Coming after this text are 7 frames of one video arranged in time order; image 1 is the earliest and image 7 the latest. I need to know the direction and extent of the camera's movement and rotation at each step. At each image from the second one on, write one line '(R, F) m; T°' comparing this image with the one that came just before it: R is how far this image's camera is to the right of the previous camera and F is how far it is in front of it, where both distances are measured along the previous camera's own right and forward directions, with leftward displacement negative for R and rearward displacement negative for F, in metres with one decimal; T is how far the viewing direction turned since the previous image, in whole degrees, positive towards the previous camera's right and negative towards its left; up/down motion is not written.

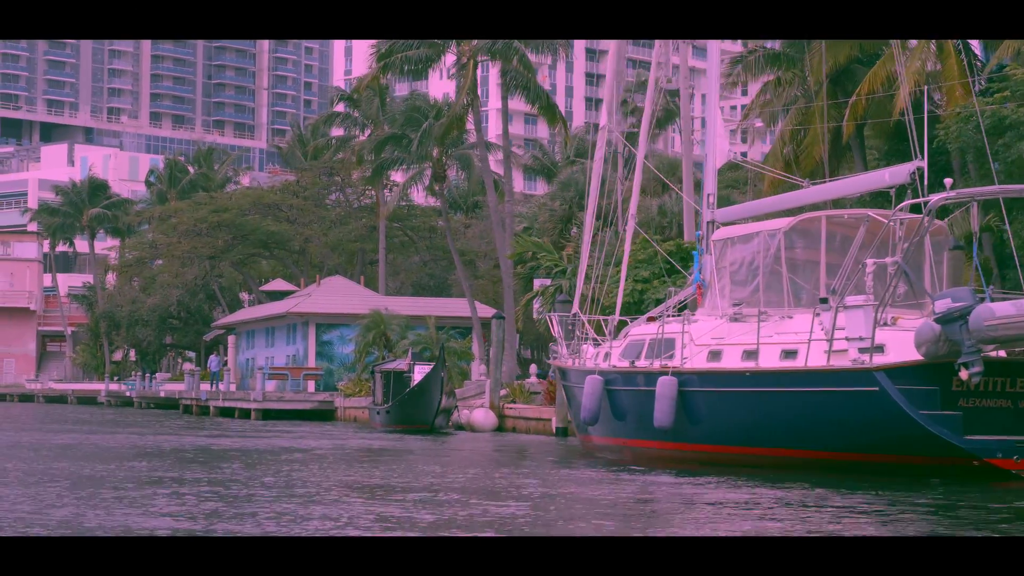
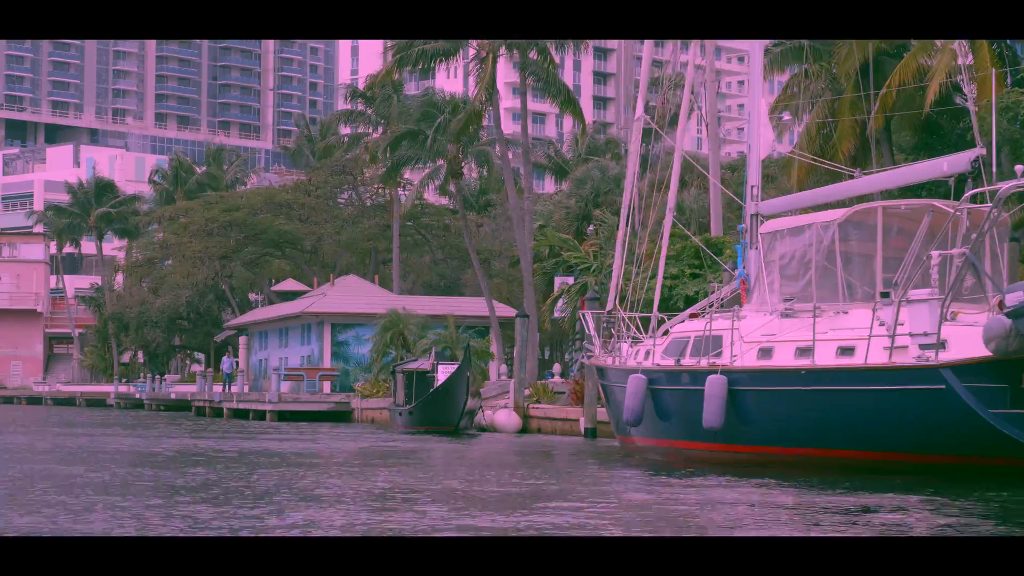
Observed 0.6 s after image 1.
(-0.4, +0.6) m; 0°
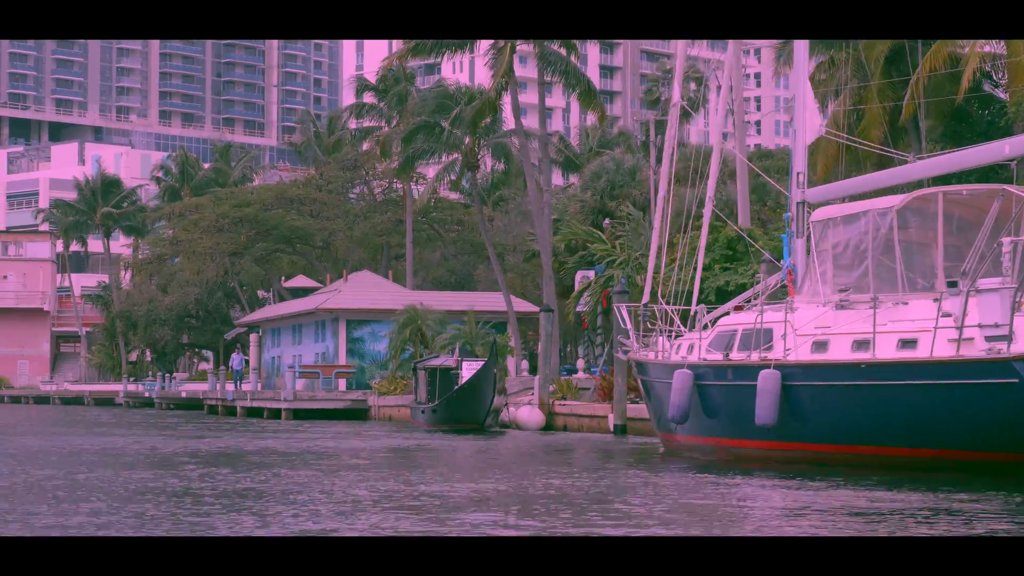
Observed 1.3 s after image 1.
(-0.4, +0.6) m; 0°
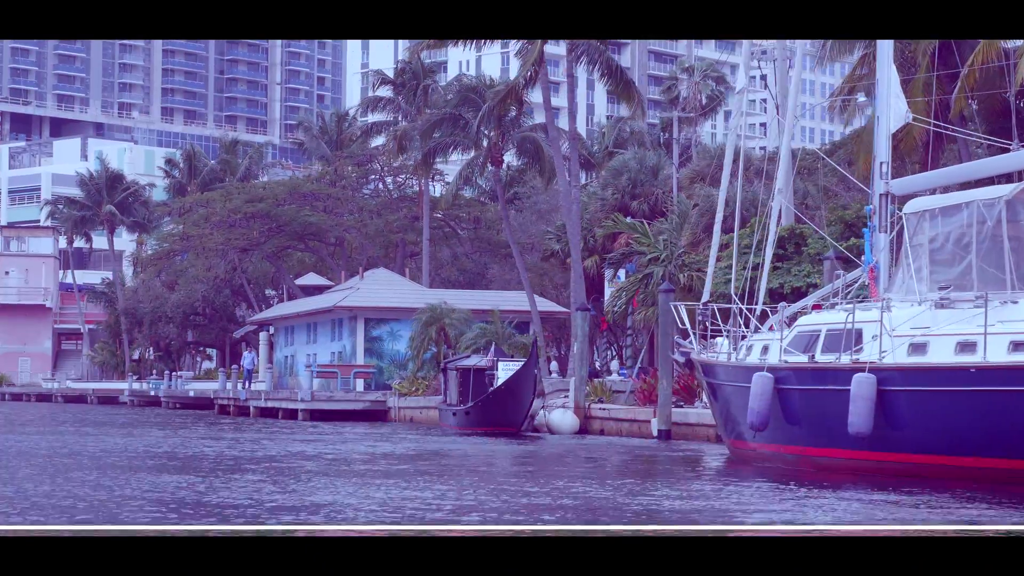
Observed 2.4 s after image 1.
(-0.8, +1.1) m; 0°
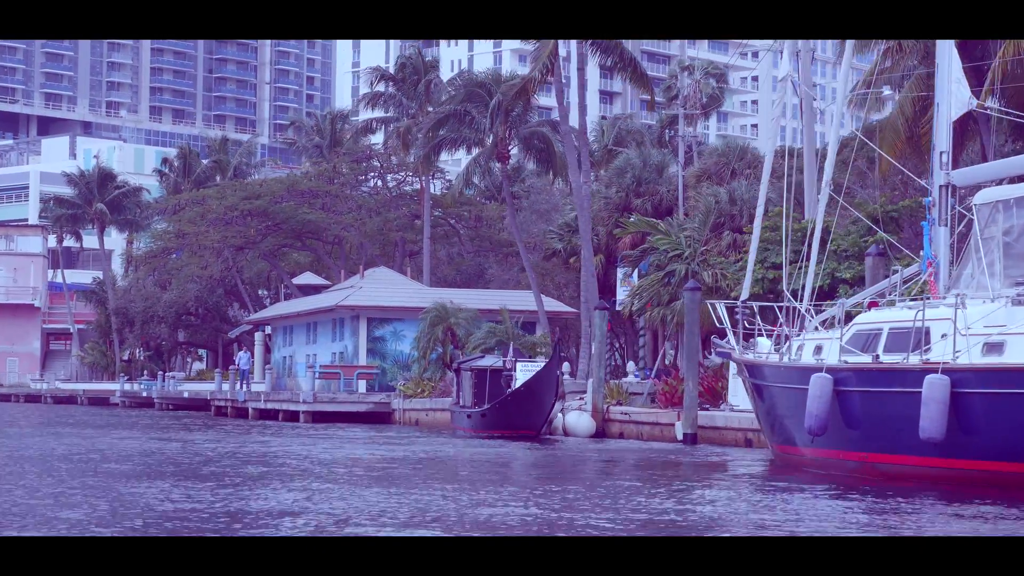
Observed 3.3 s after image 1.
(-0.6, +0.9) m; +1°
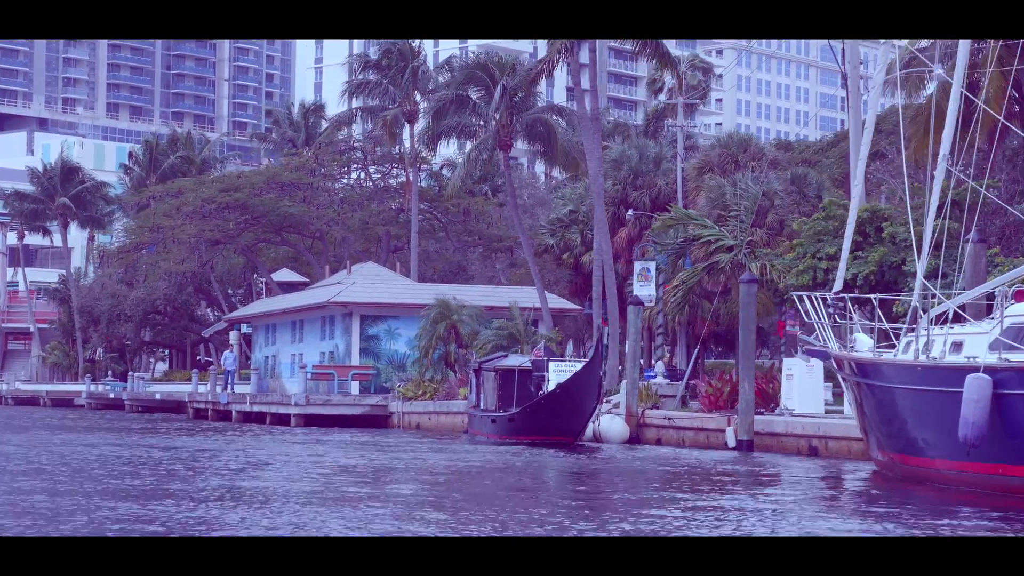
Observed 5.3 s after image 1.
(-1.3, +2.1) m; +2°
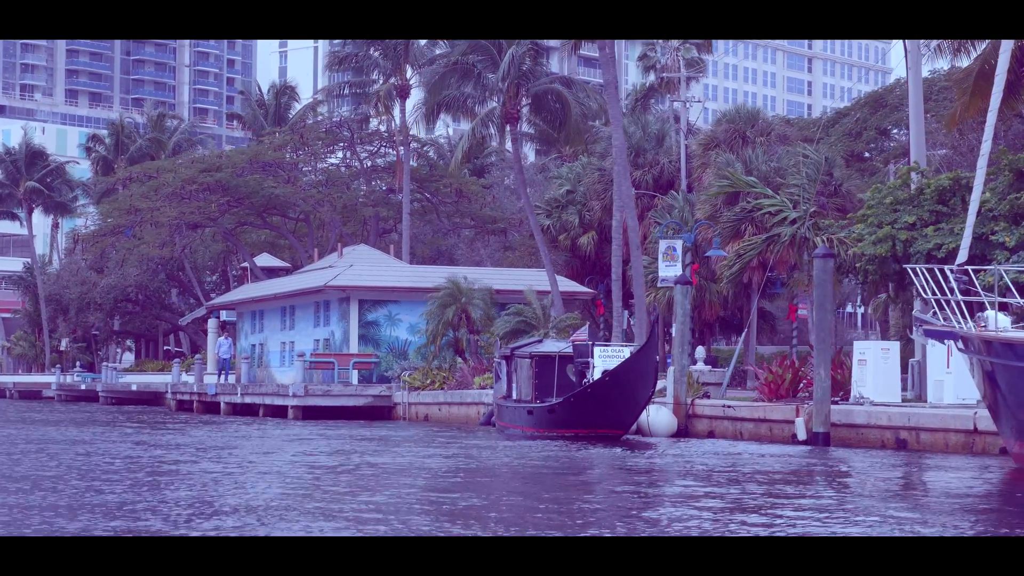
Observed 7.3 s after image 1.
(-1.2, +2.1) m; +2°
